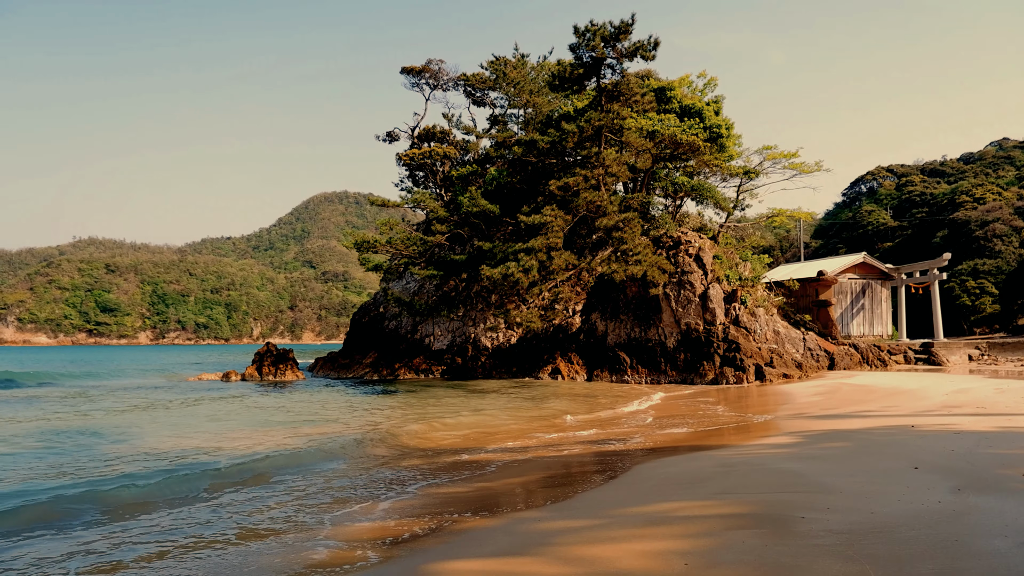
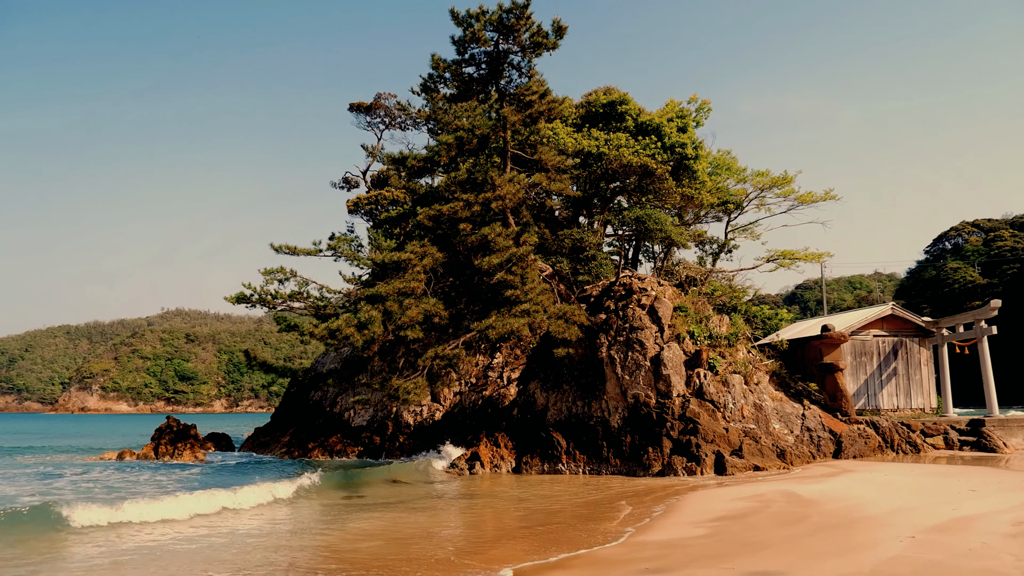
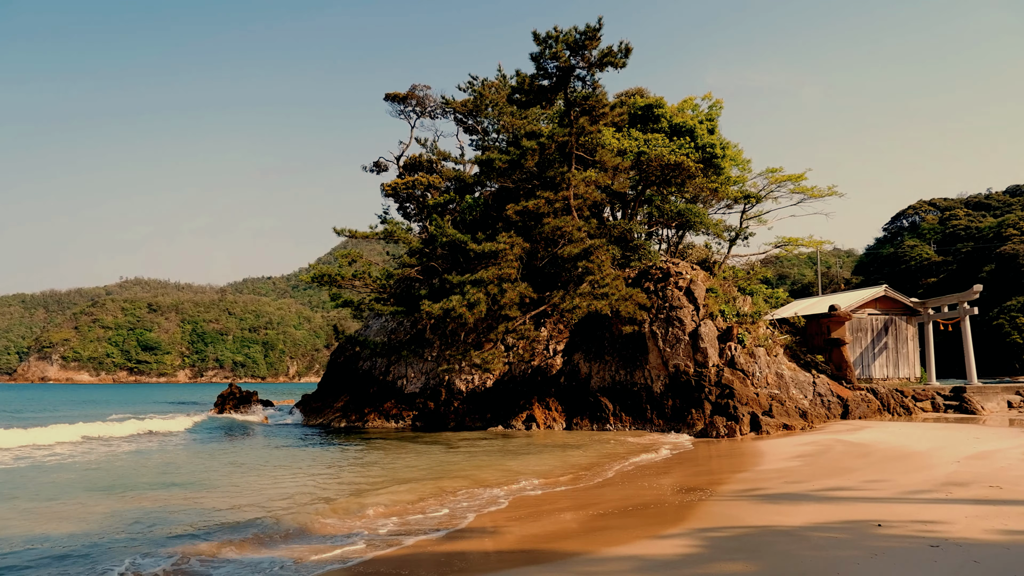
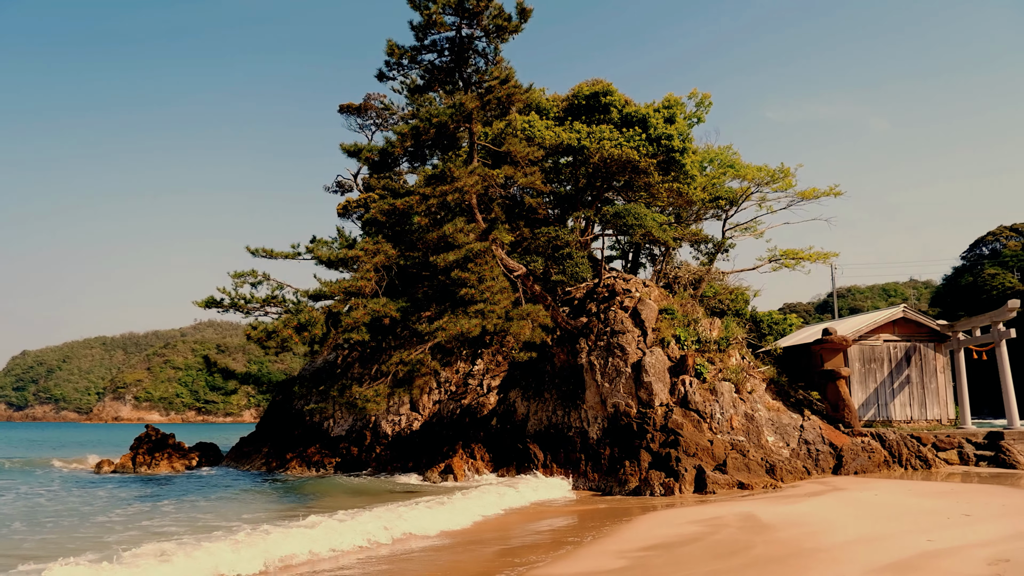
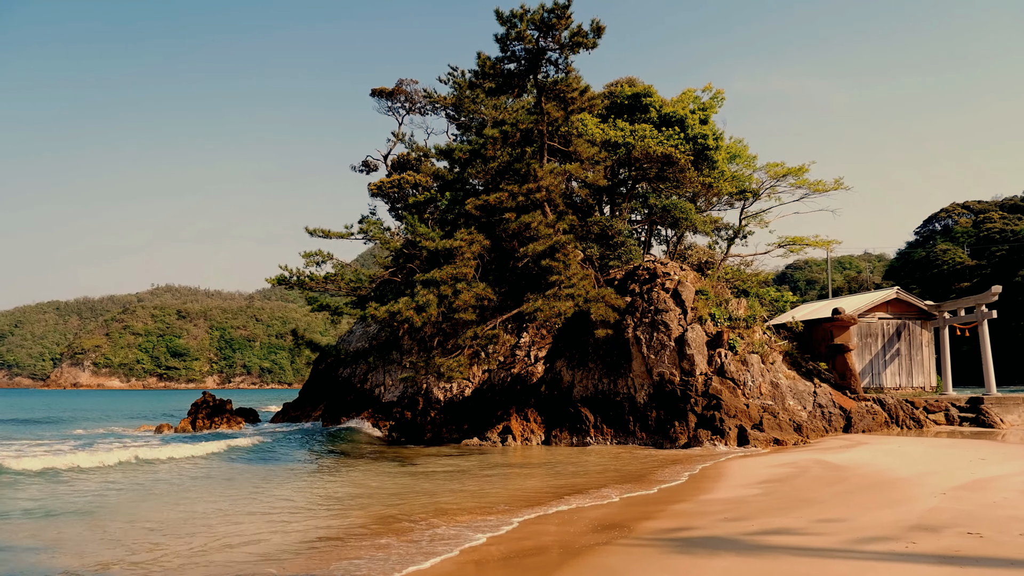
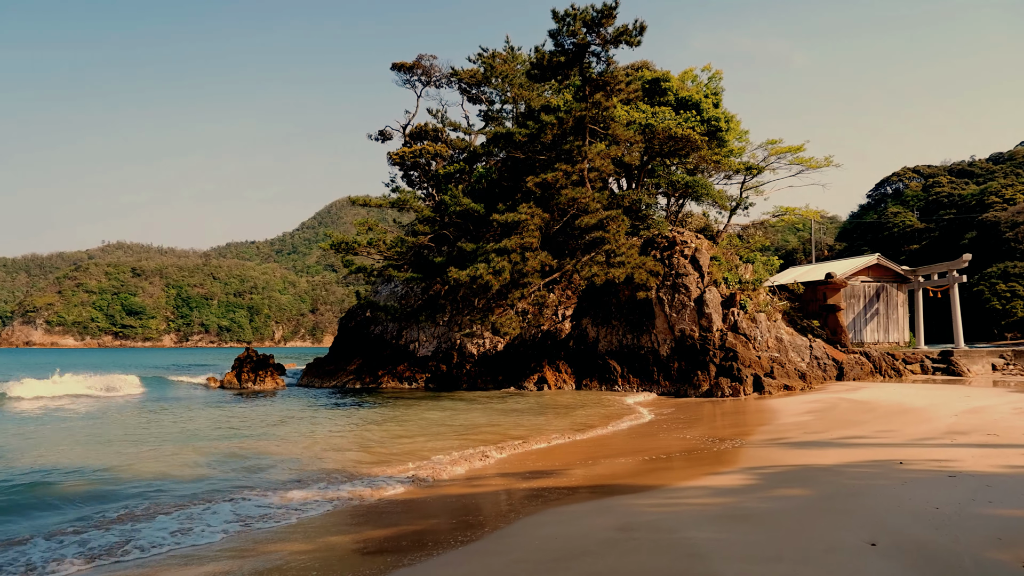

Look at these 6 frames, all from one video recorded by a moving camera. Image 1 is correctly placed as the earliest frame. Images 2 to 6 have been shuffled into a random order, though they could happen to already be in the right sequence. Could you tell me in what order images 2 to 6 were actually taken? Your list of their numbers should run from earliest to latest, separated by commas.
6, 3, 5, 2, 4
